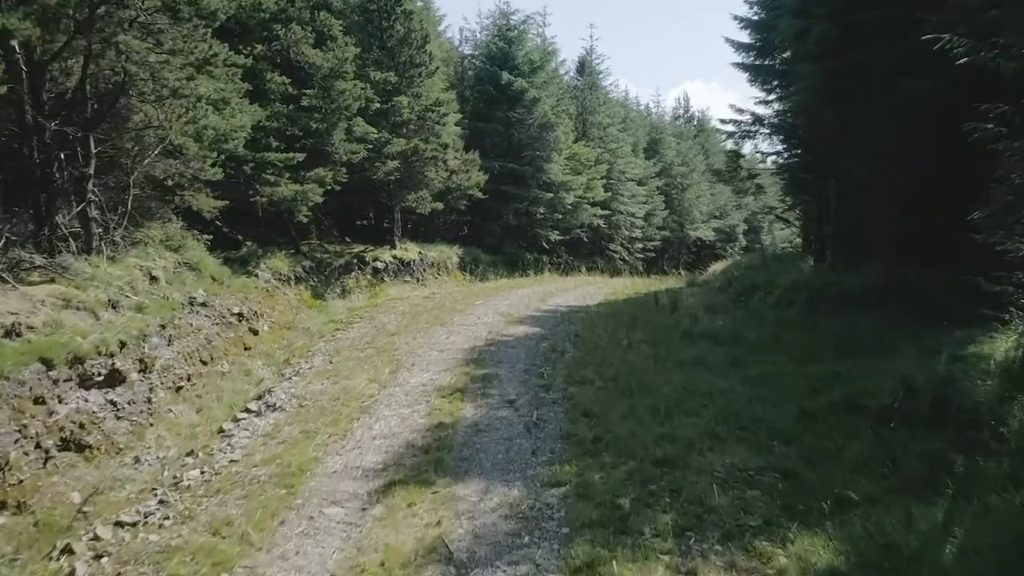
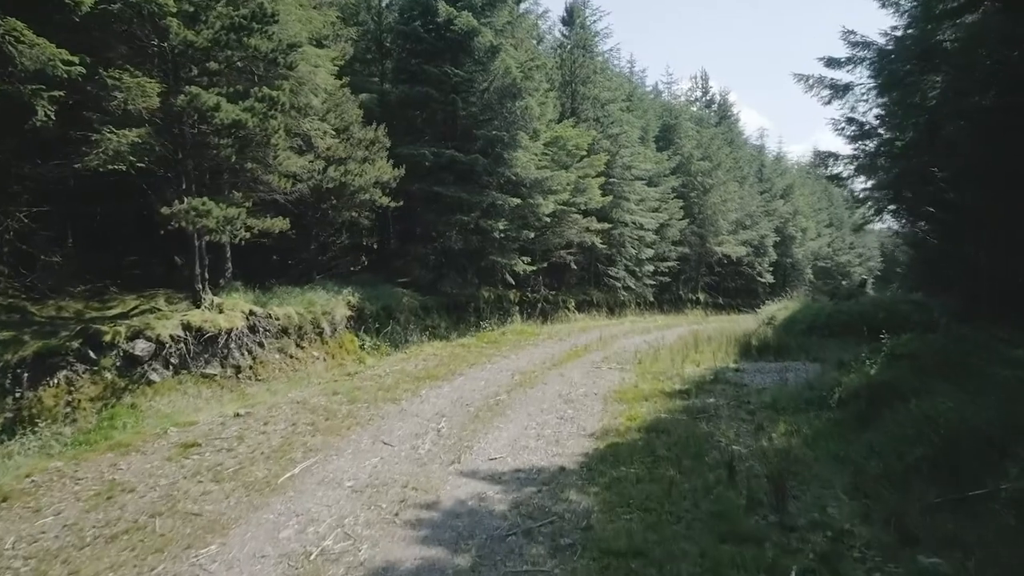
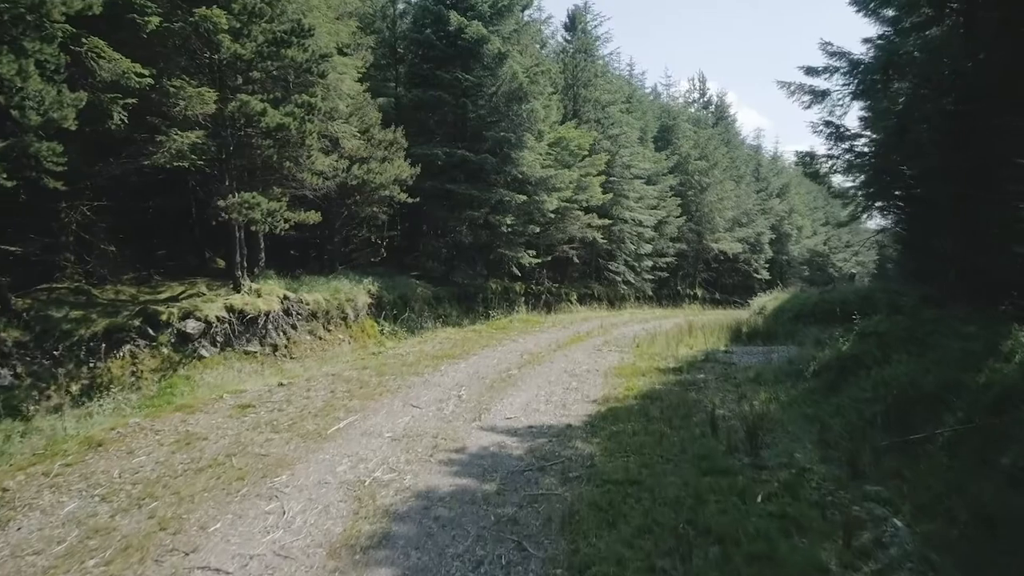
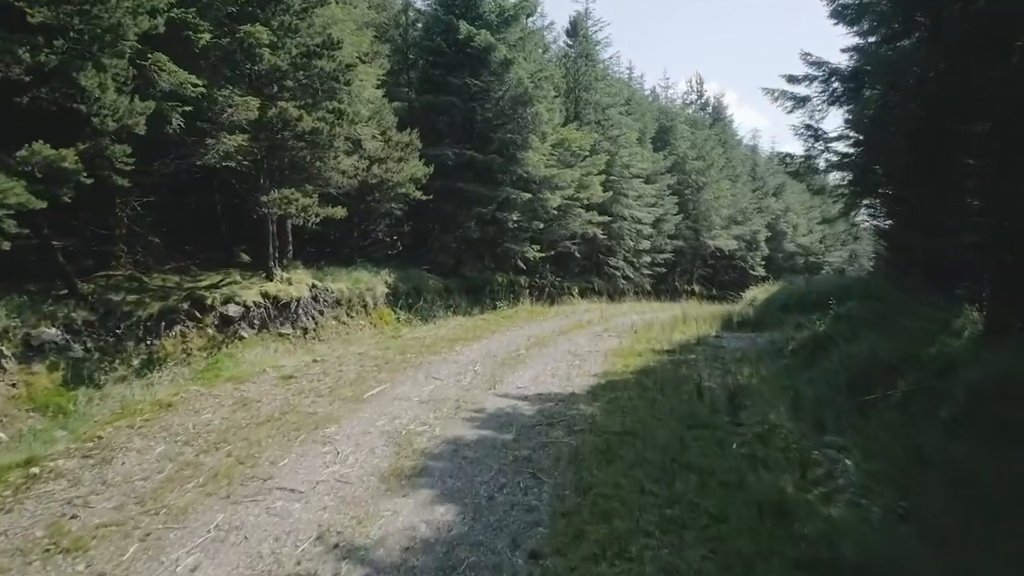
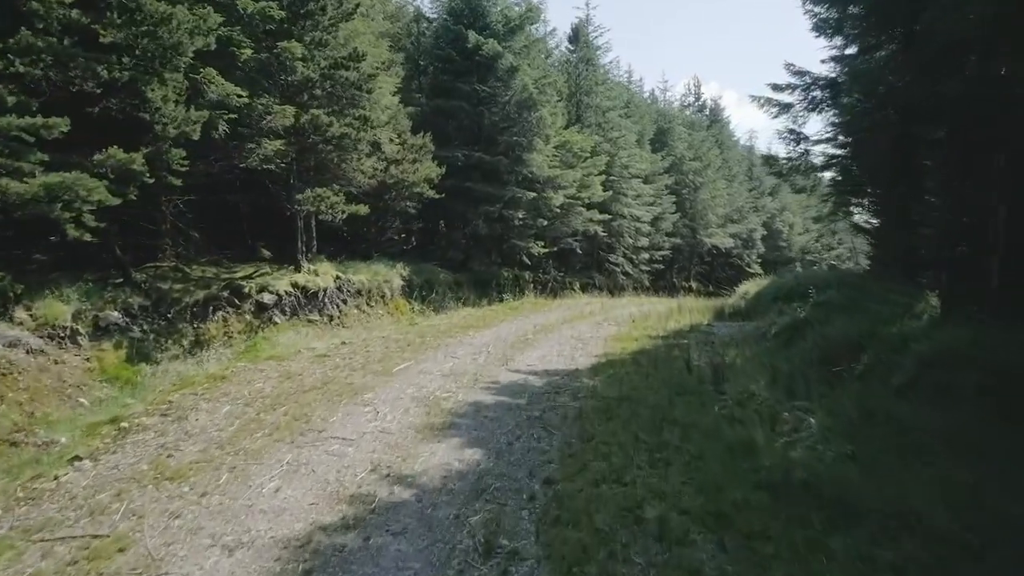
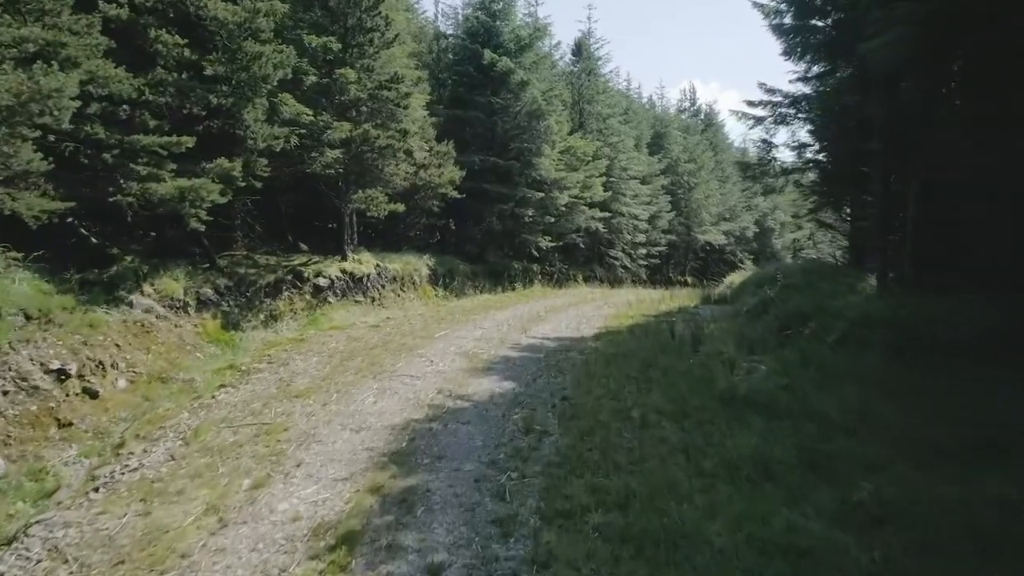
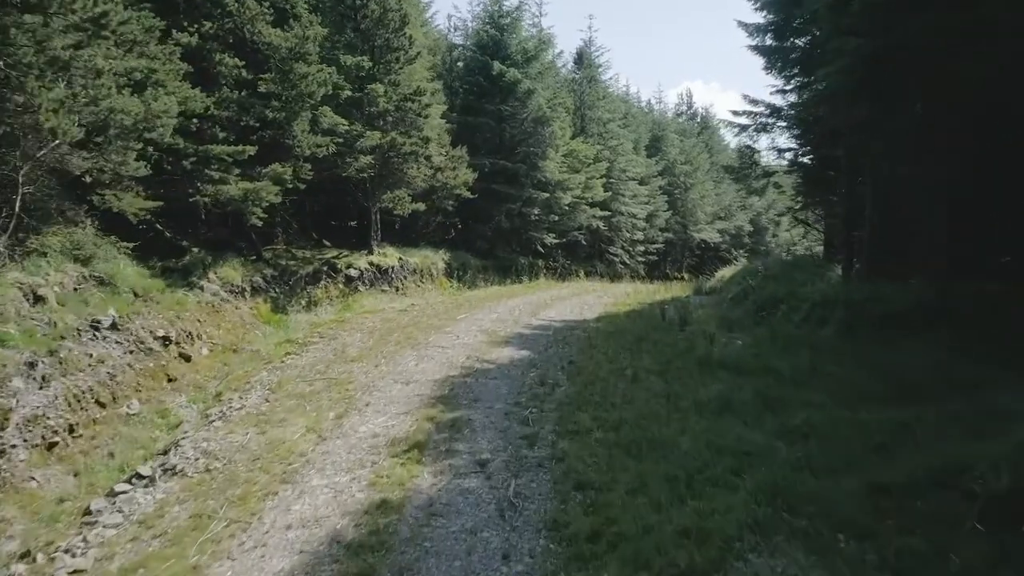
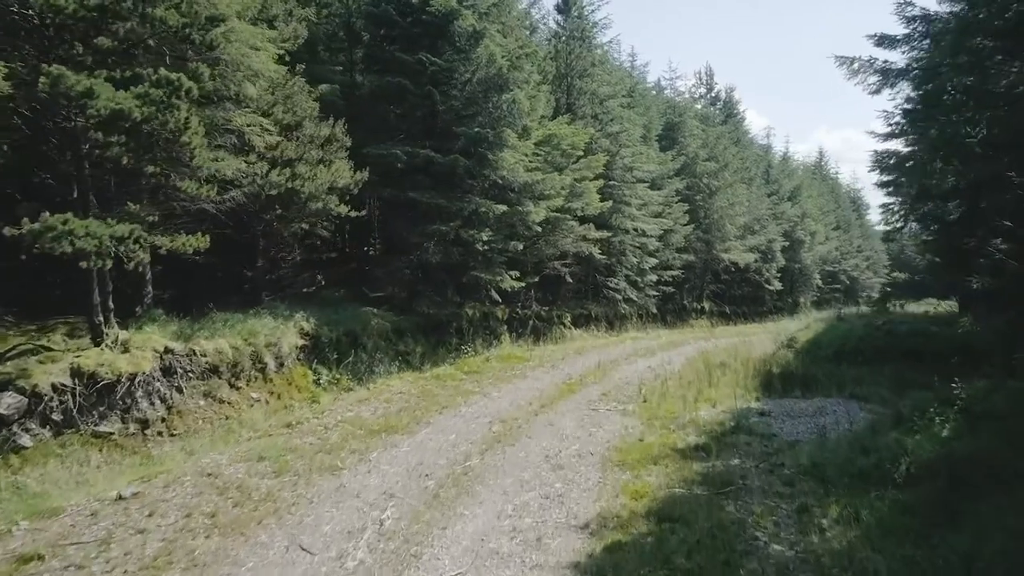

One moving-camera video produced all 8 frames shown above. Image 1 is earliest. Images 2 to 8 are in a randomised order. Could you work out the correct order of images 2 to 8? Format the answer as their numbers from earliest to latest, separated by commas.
7, 6, 5, 4, 3, 2, 8
